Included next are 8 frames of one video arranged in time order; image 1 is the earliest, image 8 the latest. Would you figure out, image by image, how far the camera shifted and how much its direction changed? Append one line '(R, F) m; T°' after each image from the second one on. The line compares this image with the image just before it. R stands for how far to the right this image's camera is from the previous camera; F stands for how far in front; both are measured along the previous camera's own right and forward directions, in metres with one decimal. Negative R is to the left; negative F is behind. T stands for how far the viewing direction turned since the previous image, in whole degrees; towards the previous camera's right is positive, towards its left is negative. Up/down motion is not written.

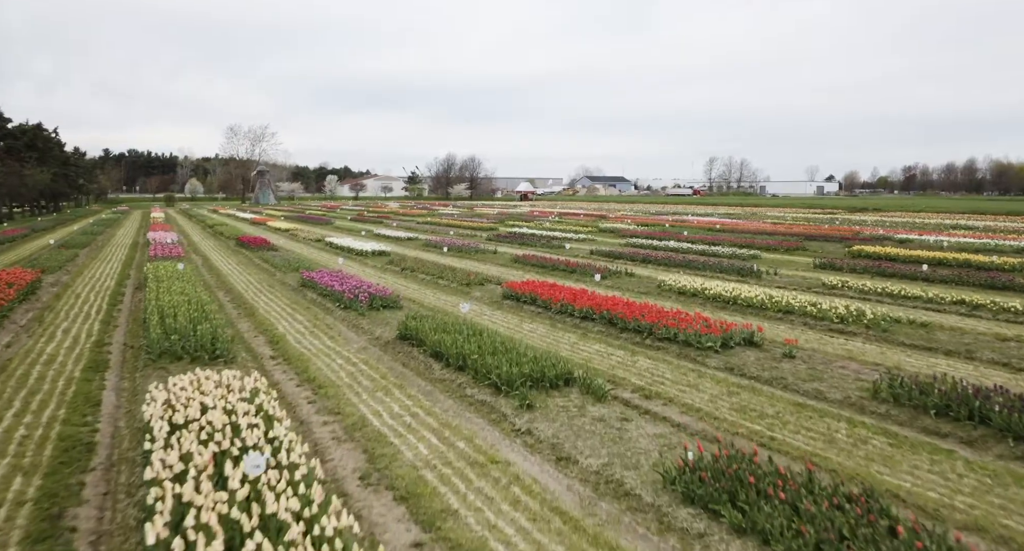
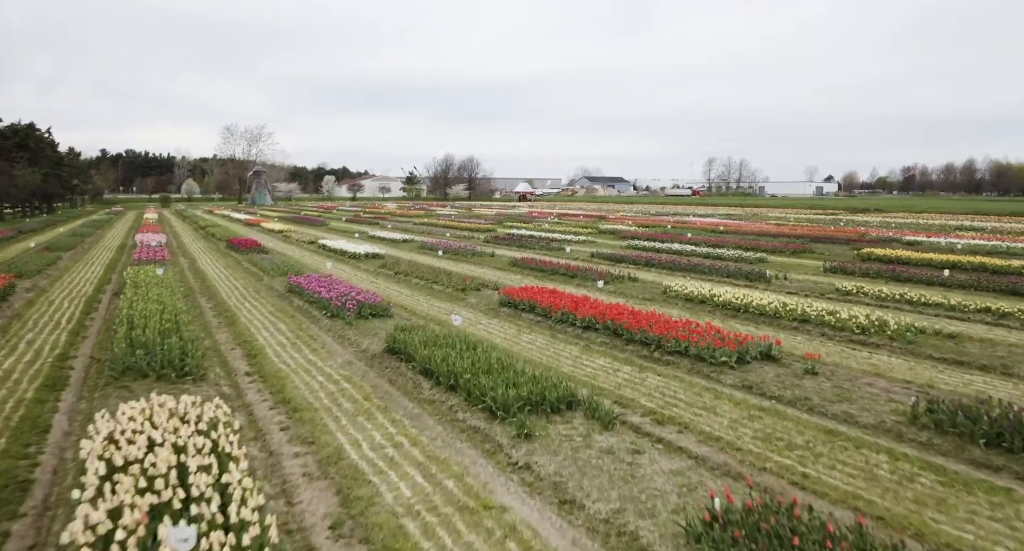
(0.0, +0.7) m; 0°
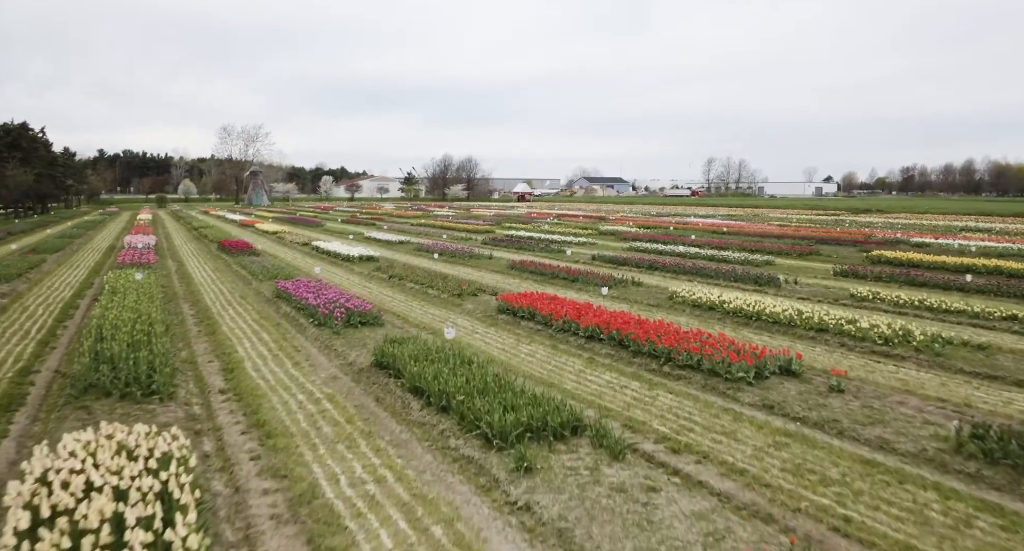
(0.0, +0.7) m; 0°
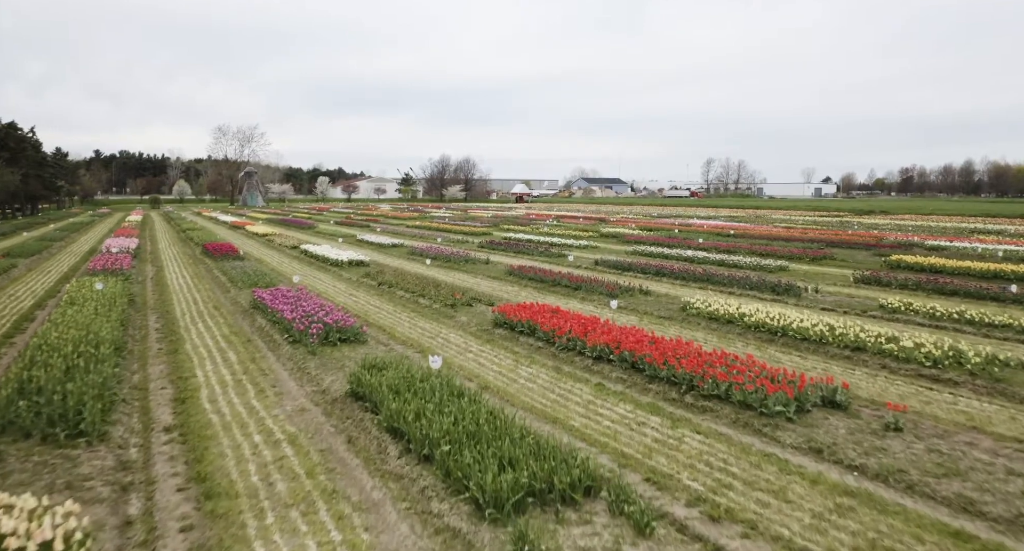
(0.0, +1.1) m; 0°
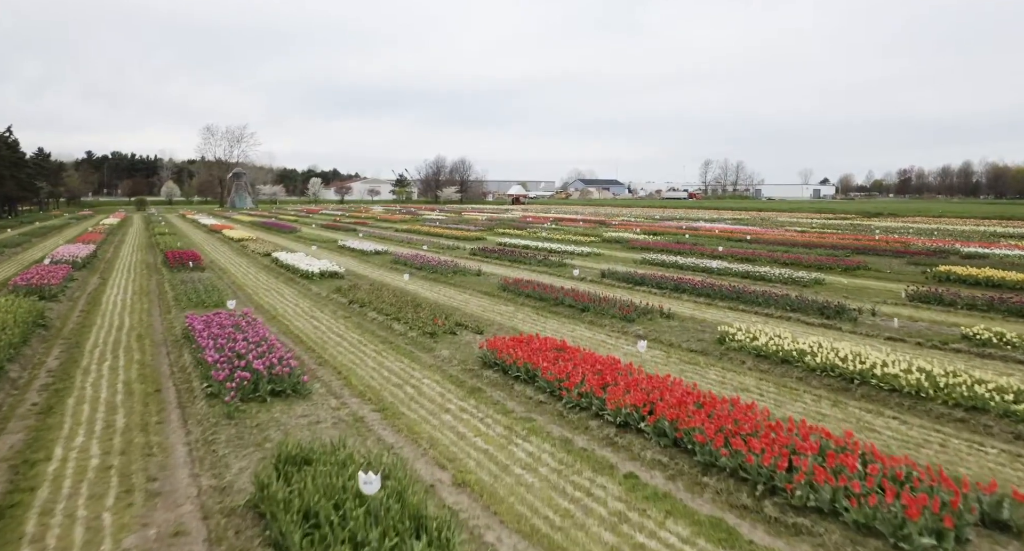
(+0.1, +2.4) m; 0°
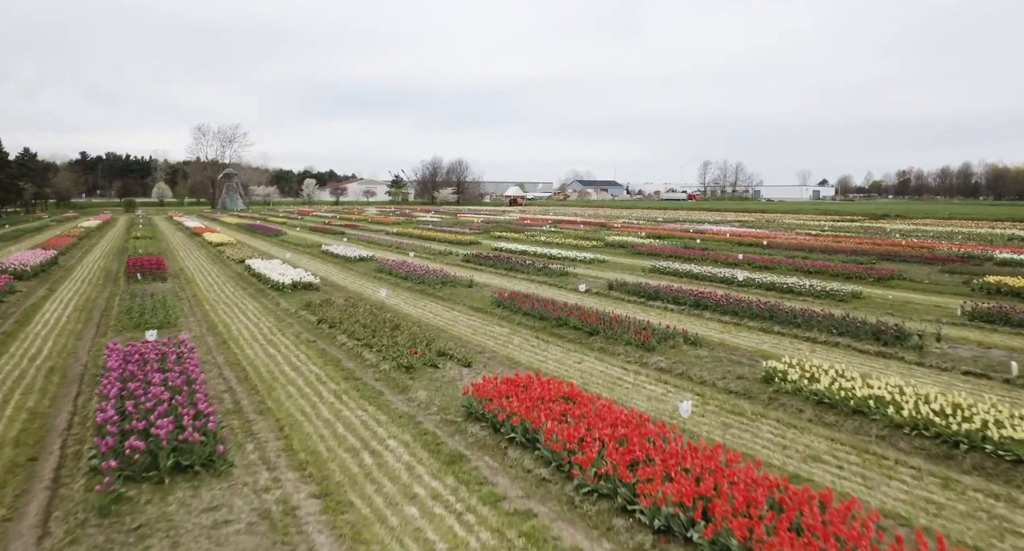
(+0.1, +1.9) m; 0°
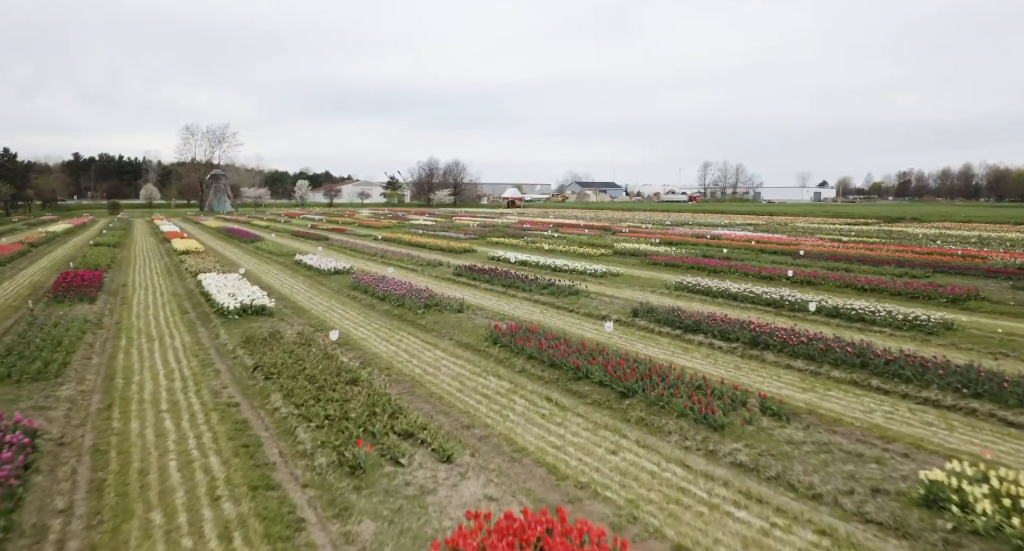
(0.0, +2.9) m; 0°
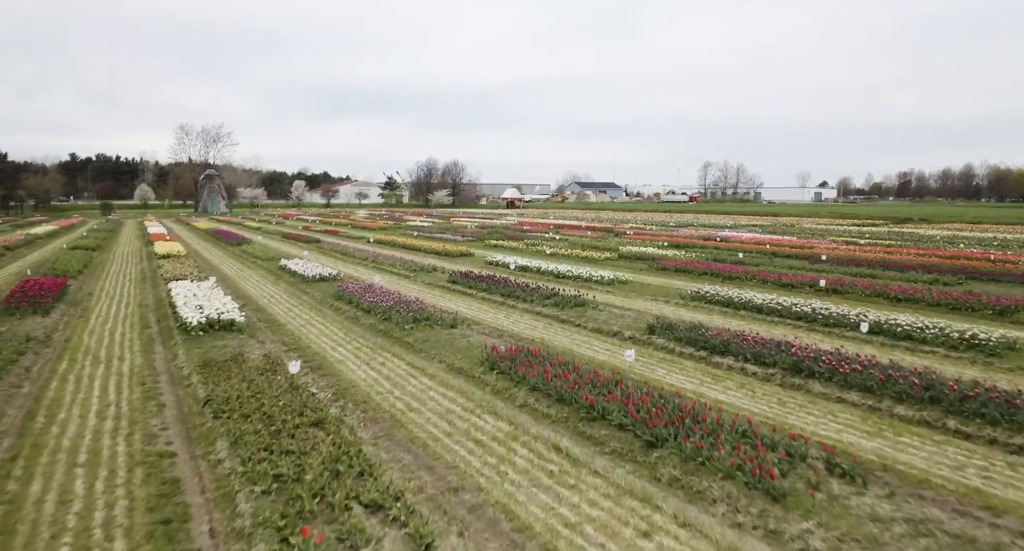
(0.0, +1.4) m; 0°
